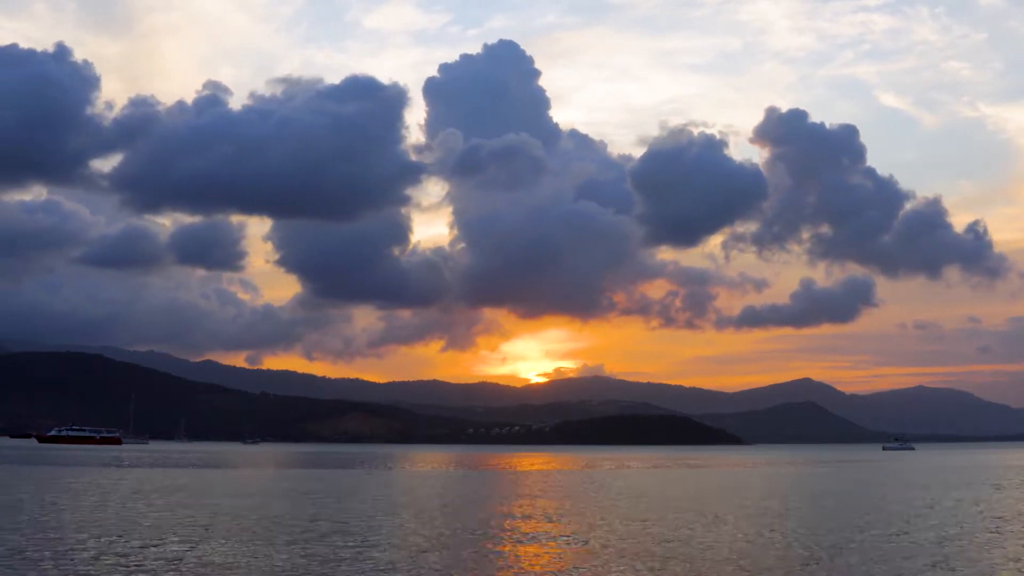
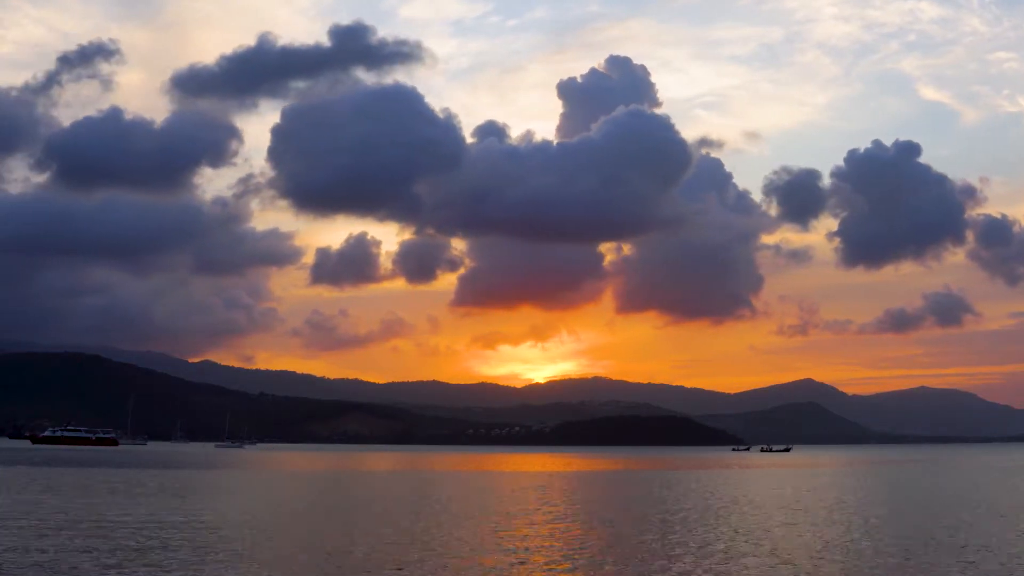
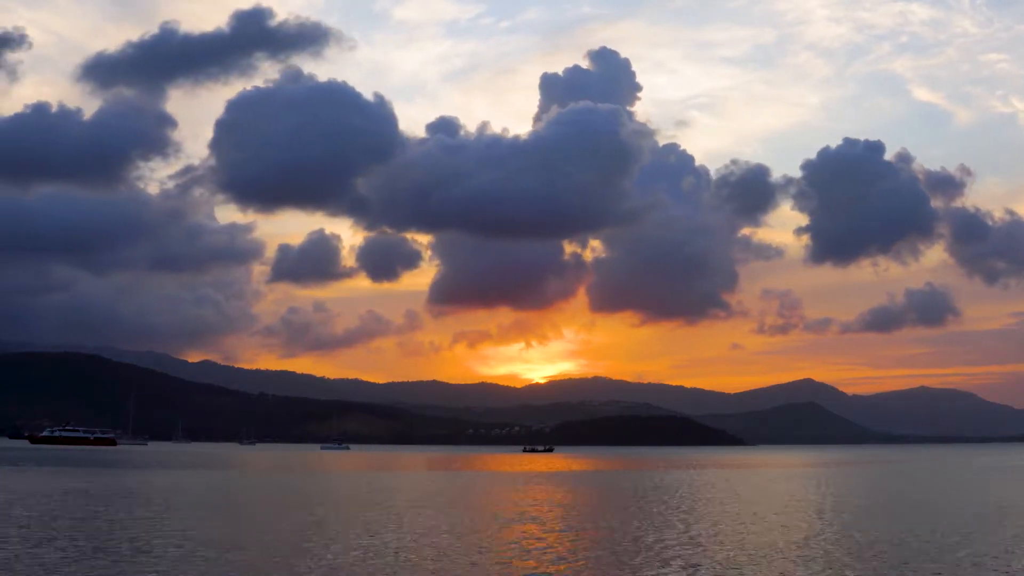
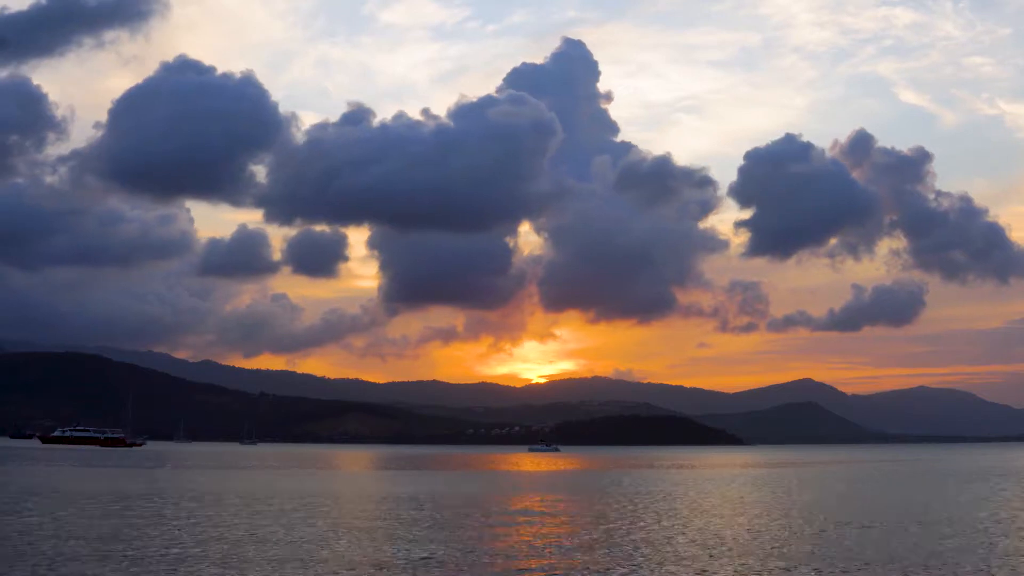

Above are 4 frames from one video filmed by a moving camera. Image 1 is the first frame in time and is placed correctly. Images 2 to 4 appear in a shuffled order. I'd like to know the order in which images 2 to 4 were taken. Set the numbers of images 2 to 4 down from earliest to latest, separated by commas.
4, 3, 2
